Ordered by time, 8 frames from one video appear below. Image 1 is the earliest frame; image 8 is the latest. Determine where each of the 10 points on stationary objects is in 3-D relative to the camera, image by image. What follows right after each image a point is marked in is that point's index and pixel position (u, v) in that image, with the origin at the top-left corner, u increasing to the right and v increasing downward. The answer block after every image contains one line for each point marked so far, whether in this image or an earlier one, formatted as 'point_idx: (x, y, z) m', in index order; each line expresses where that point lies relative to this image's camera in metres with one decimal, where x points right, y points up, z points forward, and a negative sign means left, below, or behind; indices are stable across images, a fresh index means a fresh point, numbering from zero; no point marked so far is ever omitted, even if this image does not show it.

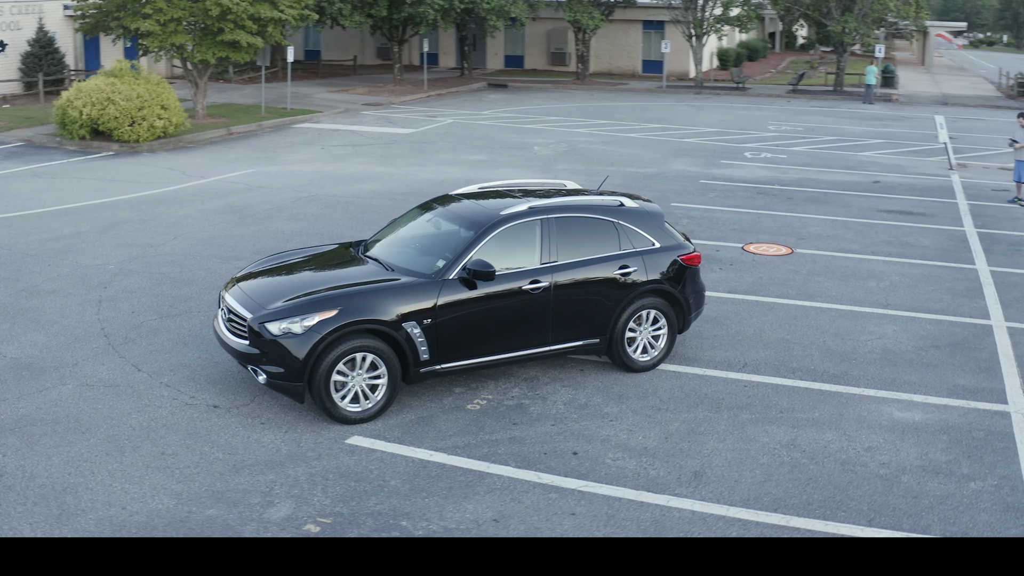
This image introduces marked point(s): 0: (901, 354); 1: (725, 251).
0: (+3.2, -0.6, +9.8) m
1: (+2.2, +0.4, +12.5) m
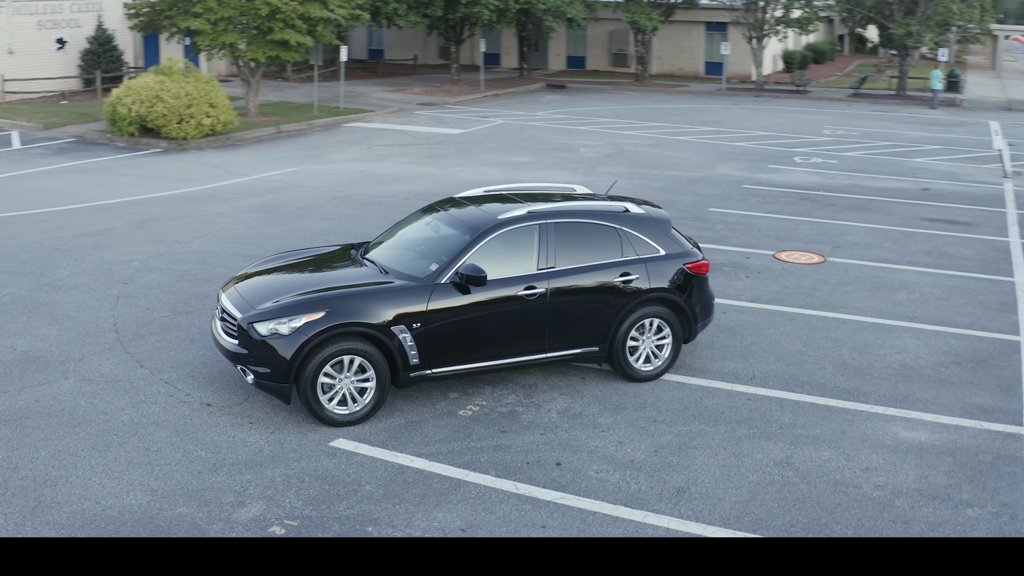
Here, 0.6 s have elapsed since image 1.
0: (+3.2, -0.7, +9.4) m
1: (+2.5, +0.3, +12.2) m
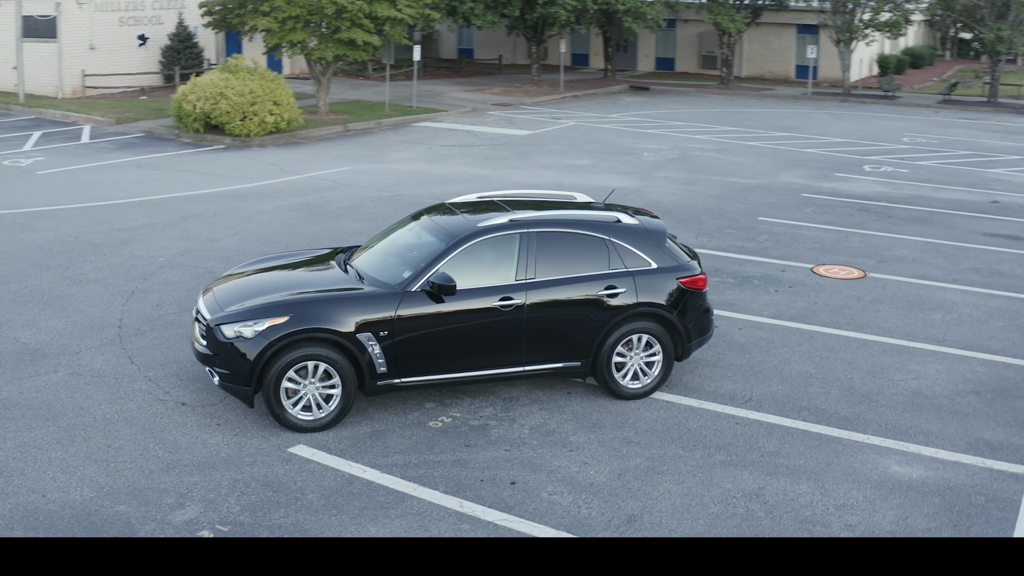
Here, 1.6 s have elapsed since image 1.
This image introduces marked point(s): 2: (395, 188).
0: (+3.1, -0.8, +8.7) m
1: (+2.7, +0.2, +11.6) m
2: (-1.5, +1.3, +14.8) m
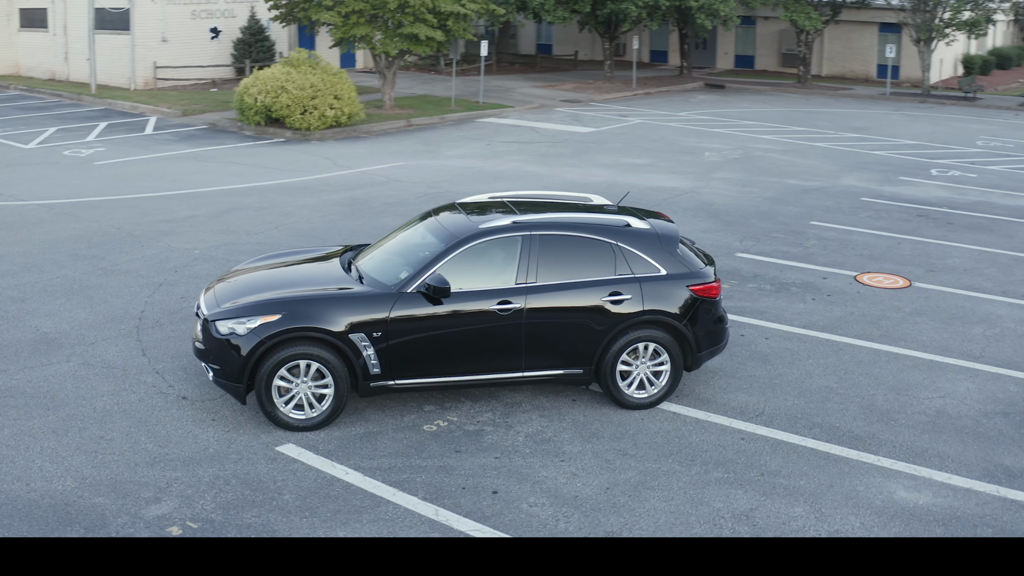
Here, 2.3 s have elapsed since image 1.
0: (+3.1, -0.9, +8.2) m
1: (+3.0, +0.1, +11.1) m
2: (-0.8, +1.3, +14.7) m
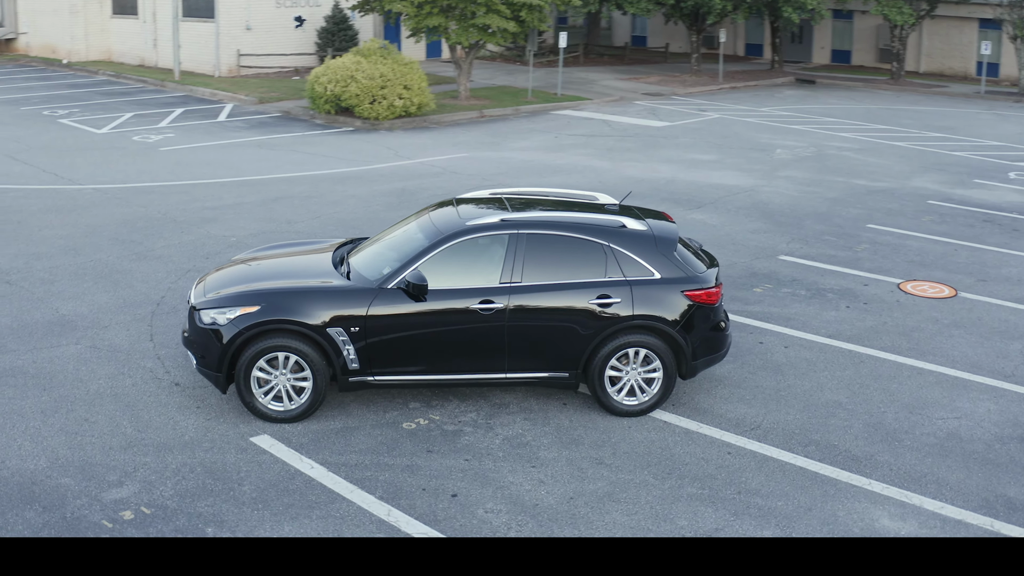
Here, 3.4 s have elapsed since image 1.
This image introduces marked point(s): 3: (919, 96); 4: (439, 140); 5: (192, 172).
0: (+2.9, -1.0, +7.7) m
1: (+3.2, 0.0, +10.5) m
2: (-0.2, +1.4, +14.5) m
3: (+6.6, +3.1, +18.9) m
4: (-1.0, +2.1, +16.6) m
5: (-3.8, +1.4, +14.2) m
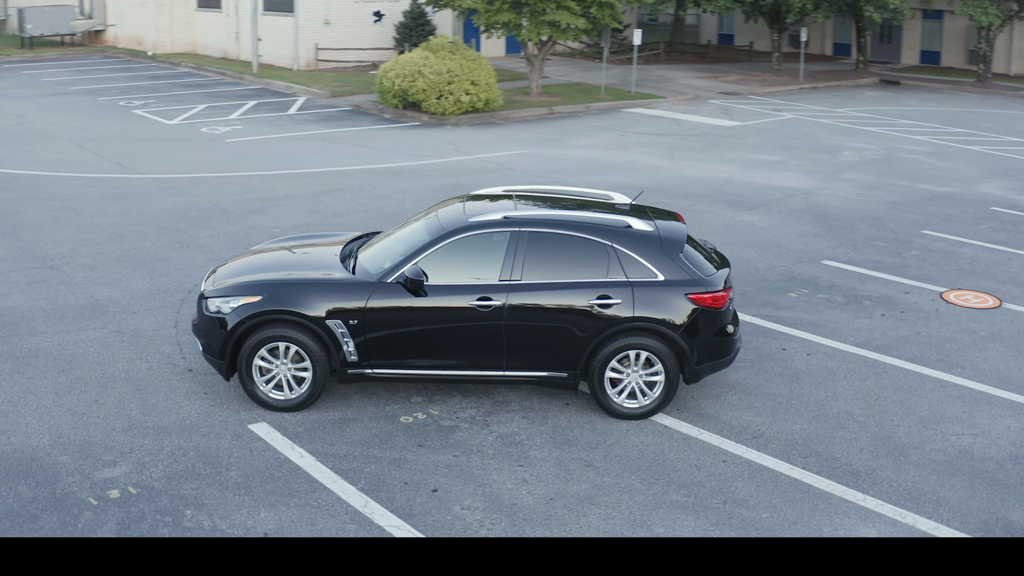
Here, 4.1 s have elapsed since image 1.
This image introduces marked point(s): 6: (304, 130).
0: (+2.9, -1.1, +7.3) m
1: (+3.4, -0.1, +10.1) m
2: (+0.5, +1.4, +14.4) m
3: (+7.7, +2.9, +18.1) m
4: (-0.1, +2.1, +16.6) m
5: (-3.2, +1.5, +14.5) m
6: (-2.9, +2.2, +16.4) m
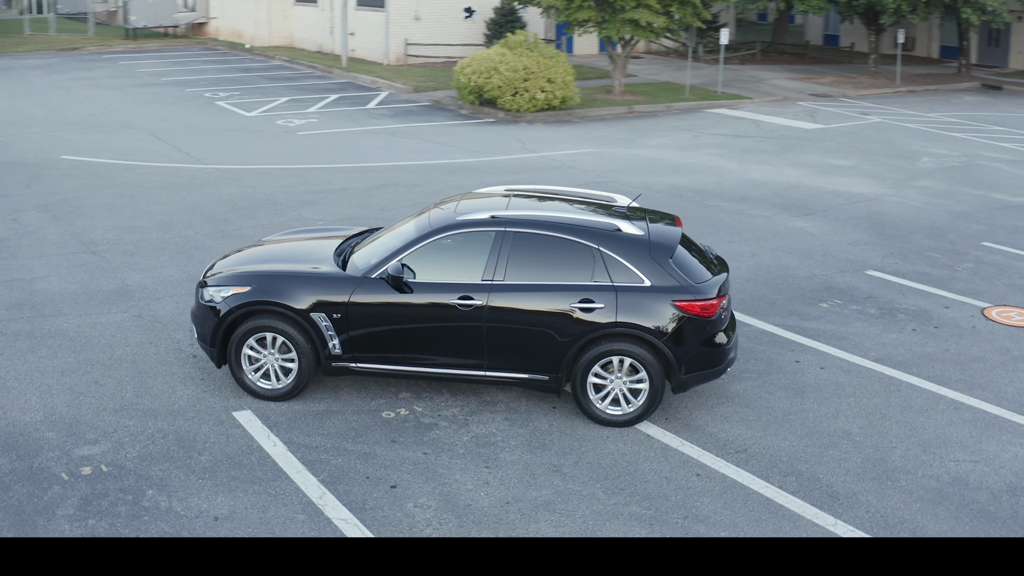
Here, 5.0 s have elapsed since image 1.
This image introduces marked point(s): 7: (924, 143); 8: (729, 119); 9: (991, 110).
0: (+2.6, -1.2, +6.9) m
1: (+3.6, -0.2, +9.6) m
2: (+1.2, +1.4, +14.2) m
3: (+8.8, +2.6, +17.0) m
4: (+0.9, +2.1, +16.4) m
5: (-2.4, +1.6, +14.7) m
6: (-1.8, +2.3, +16.5) m
7: (+5.3, +1.8, +15.1) m
8: (+3.2, +2.4, +17.1) m
9: (+7.1, +2.6, +17.0) m
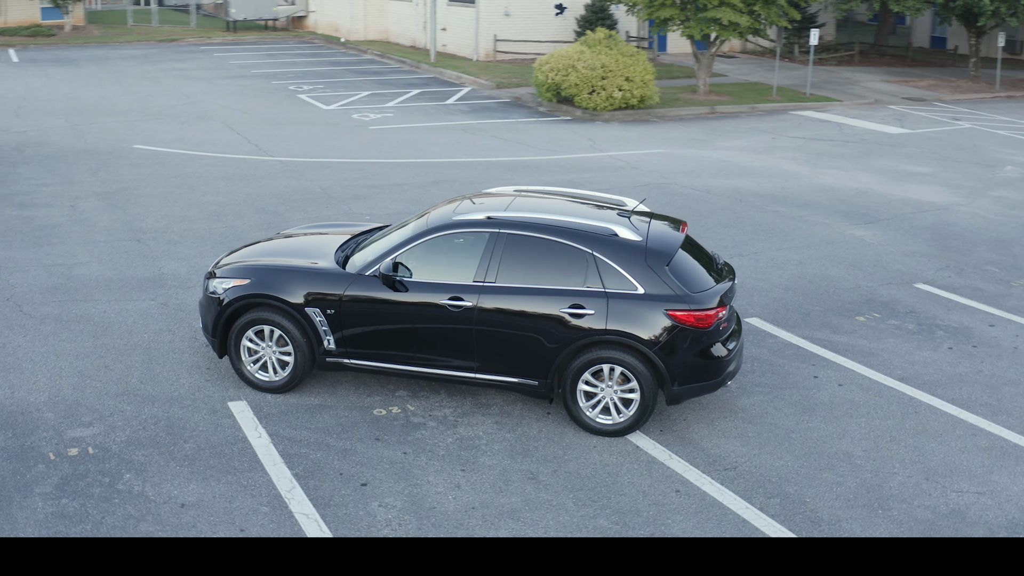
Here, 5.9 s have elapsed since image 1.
0: (+2.4, -1.3, +6.4) m
1: (+3.7, -0.3, +9.0) m
2: (+1.9, +1.3, +13.8) m
3: (+9.8, +2.3, +15.8) m
4: (+1.9, +2.1, +16.1) m
5: (-1.6, +1.7, +14.7) m
6: (-0.8, +2.3, +16.5) m
7: (+6.1, +1.6, +14.2) m
8: (+4.2, +2.3, +16.6) m
9: (+8.2, +2.3, +16.0) m
